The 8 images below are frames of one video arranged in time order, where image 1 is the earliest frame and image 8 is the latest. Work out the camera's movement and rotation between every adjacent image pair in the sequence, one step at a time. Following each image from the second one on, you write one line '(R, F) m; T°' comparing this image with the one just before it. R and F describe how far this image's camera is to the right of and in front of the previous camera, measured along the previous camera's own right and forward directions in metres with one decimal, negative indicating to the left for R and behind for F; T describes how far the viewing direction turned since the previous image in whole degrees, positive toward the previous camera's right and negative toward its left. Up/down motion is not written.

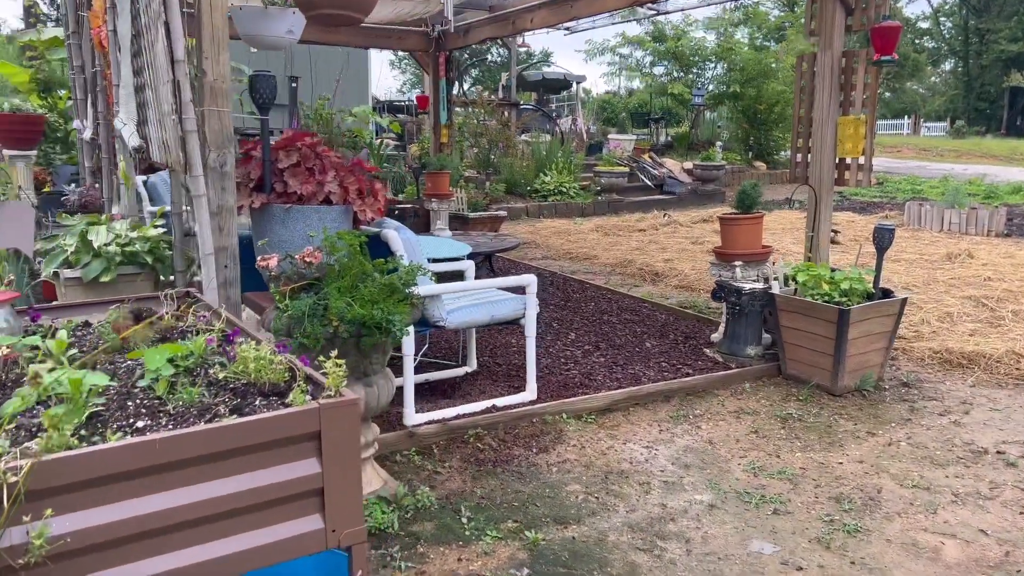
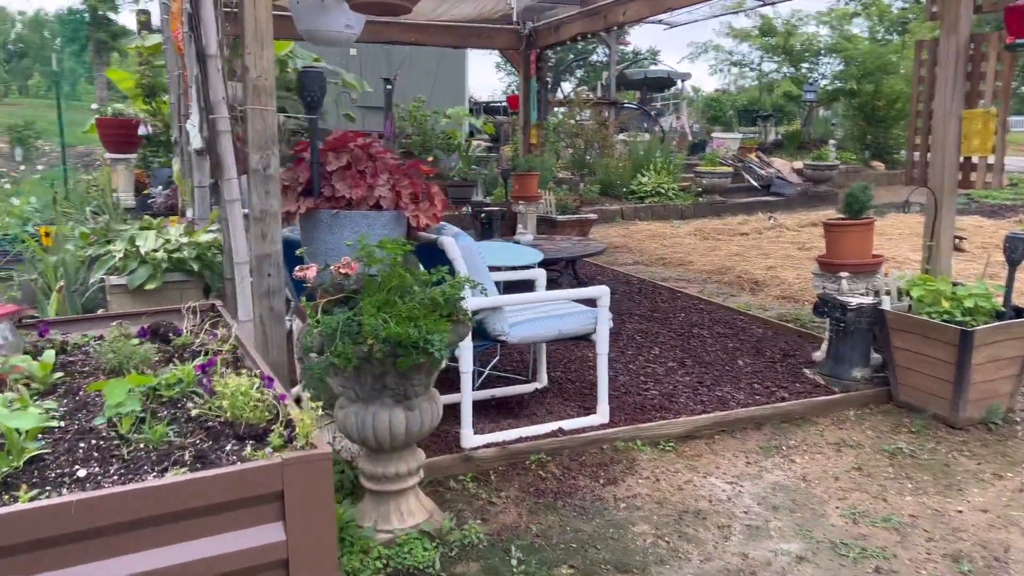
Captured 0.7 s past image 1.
(+0.1, +0.3) m; -7°
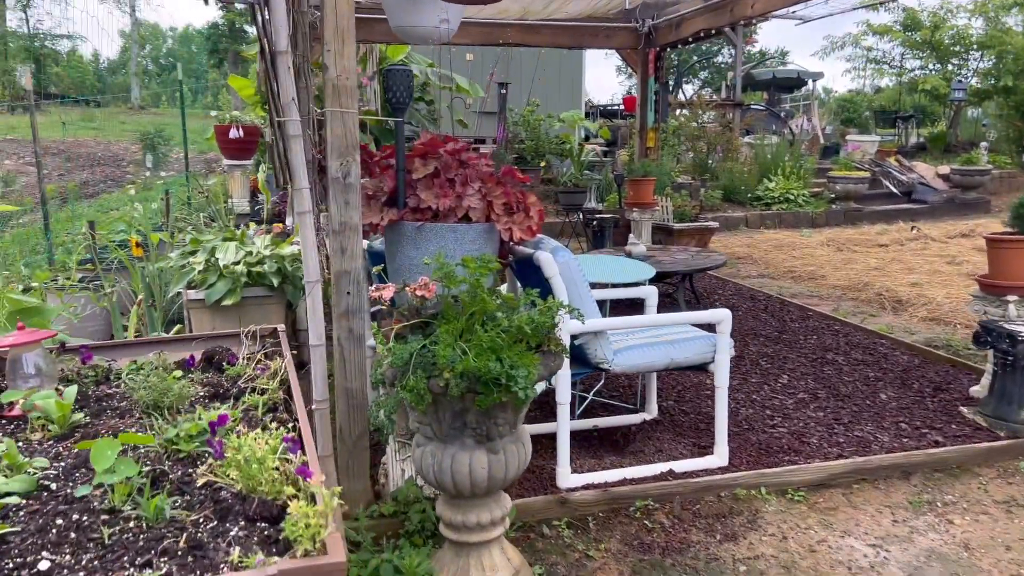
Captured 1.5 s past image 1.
(0.0, +0.3) m; -8°
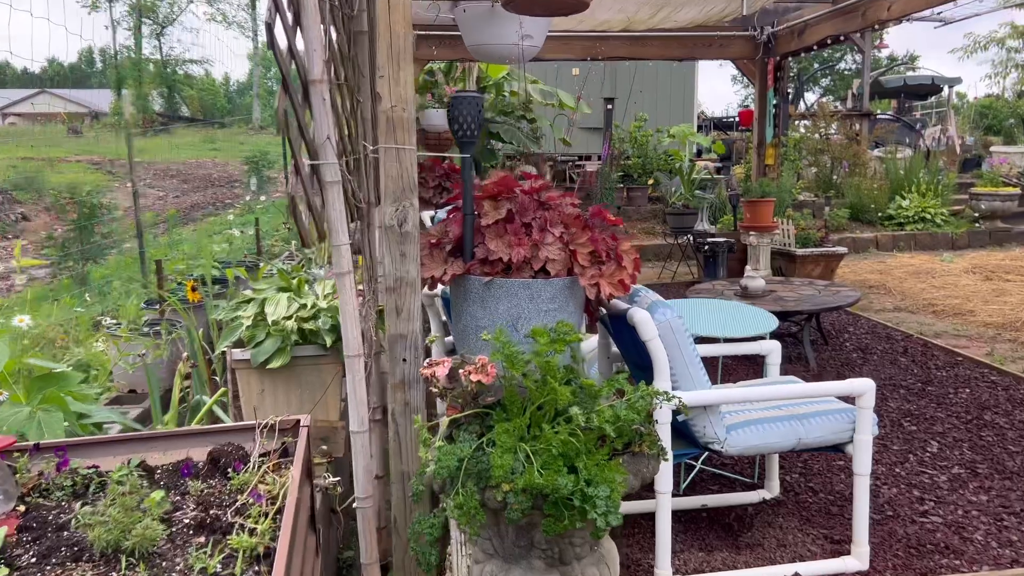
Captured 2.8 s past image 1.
(+0.1, +0.4) m; -8°
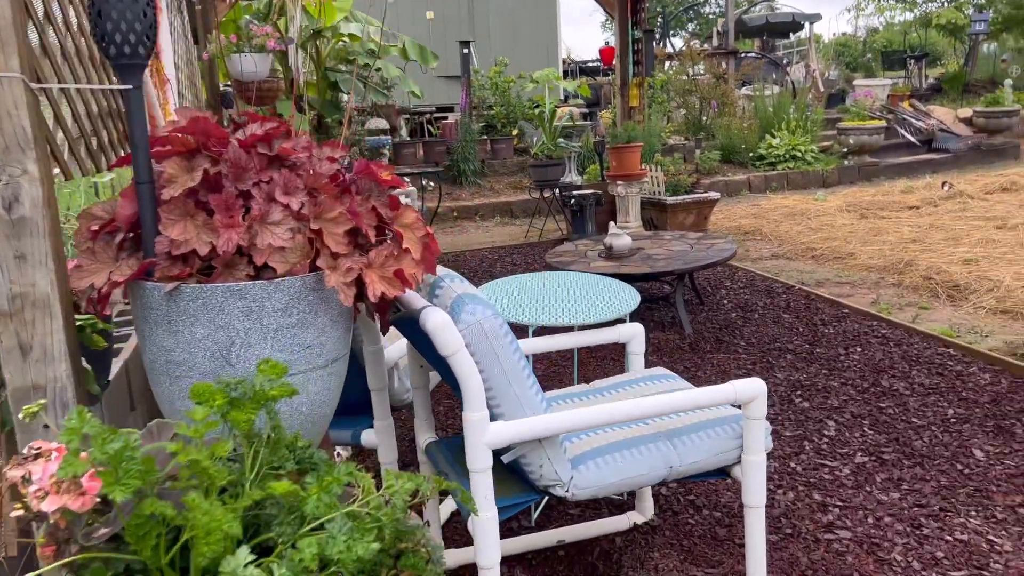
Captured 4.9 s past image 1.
(+0.3, +0.7) m; +8°
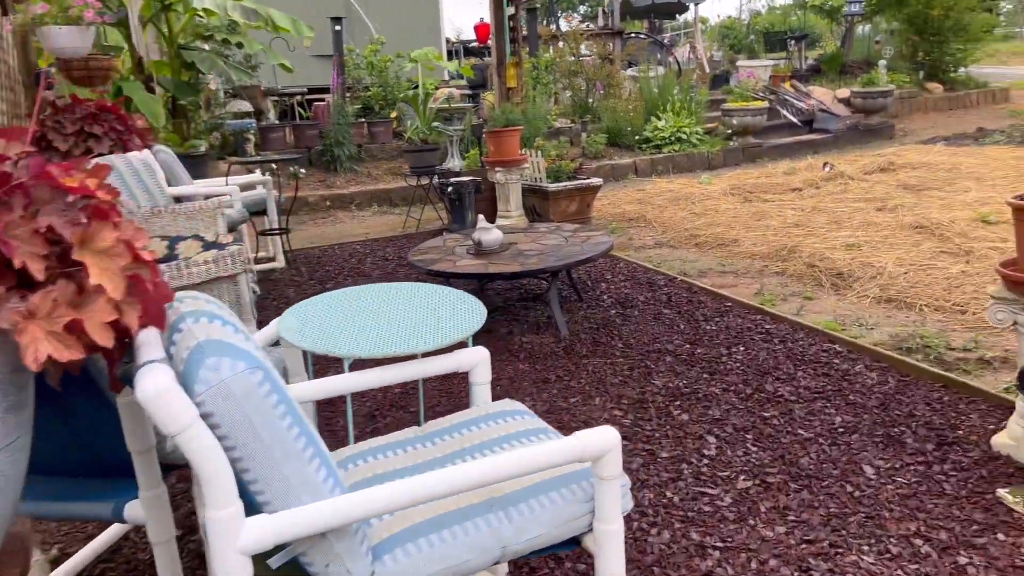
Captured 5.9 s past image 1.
(+0.2, +0.4) m; +7°
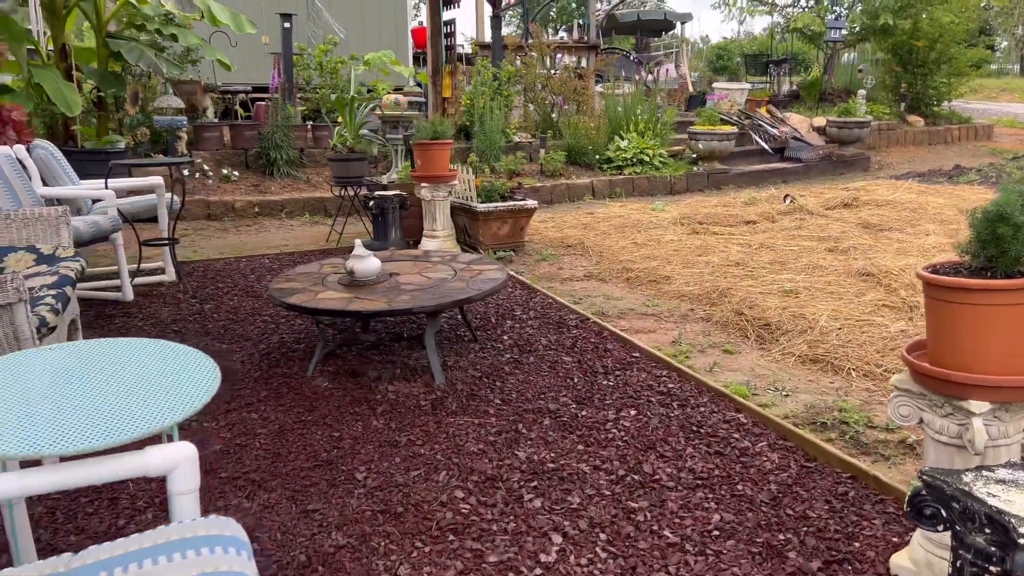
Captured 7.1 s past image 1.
(+0.4, +0.4) m; +1°
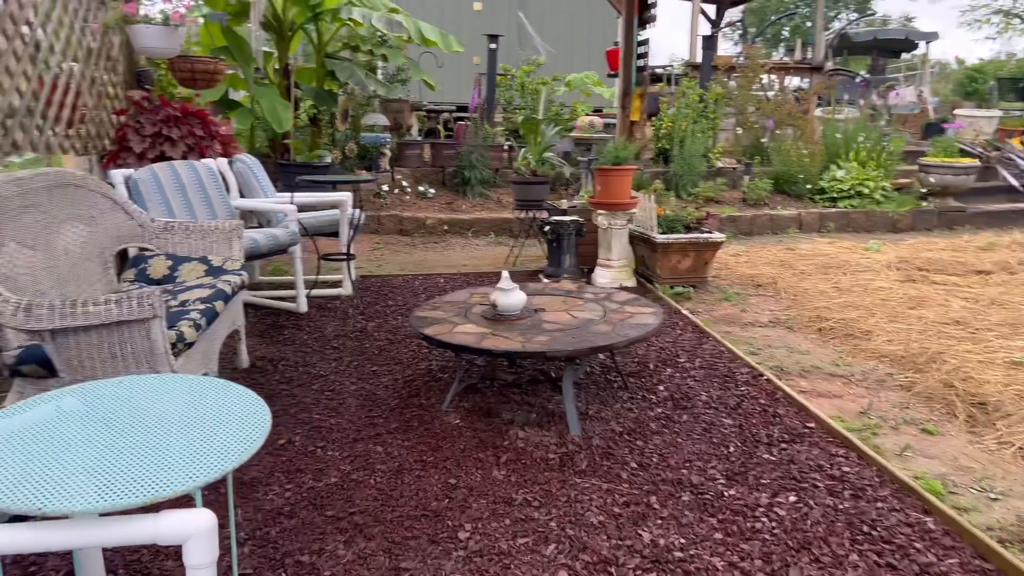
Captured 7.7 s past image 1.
(+0.2, +0.3) m; -14°
